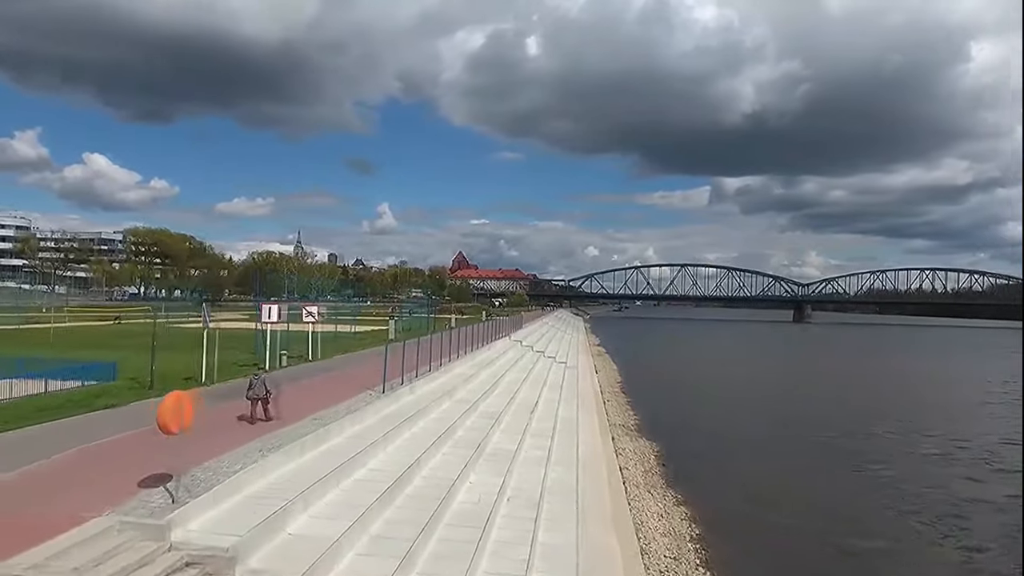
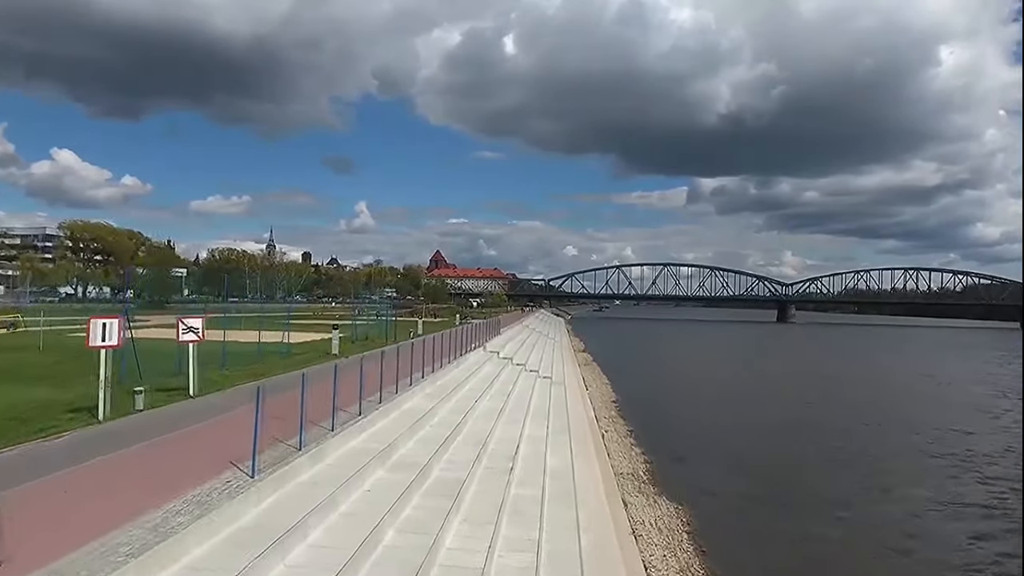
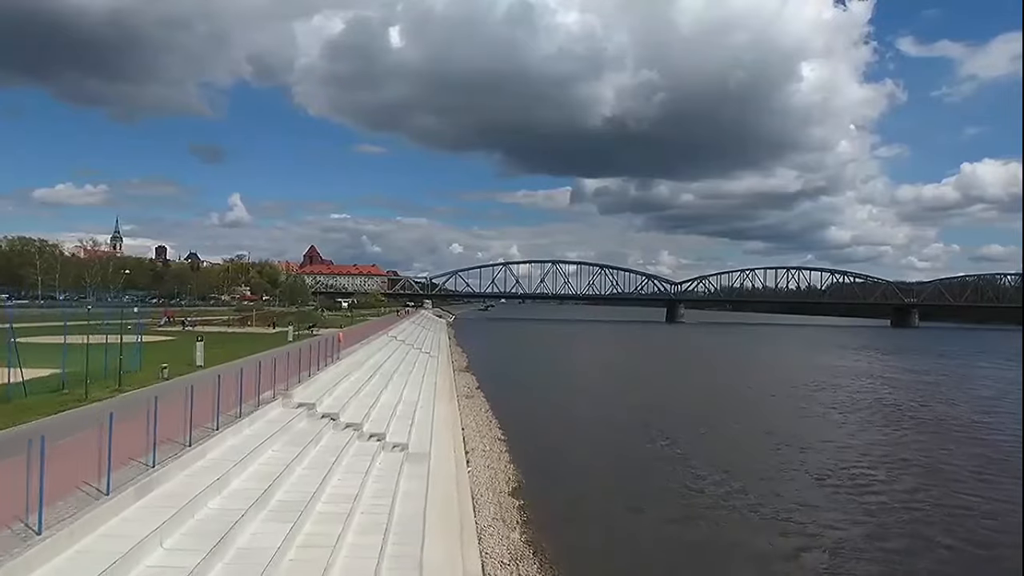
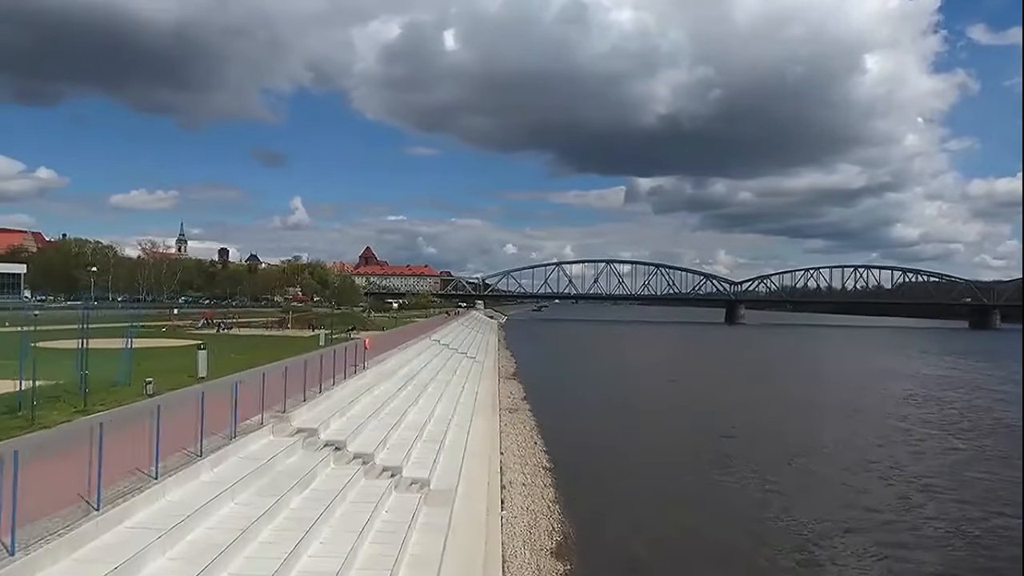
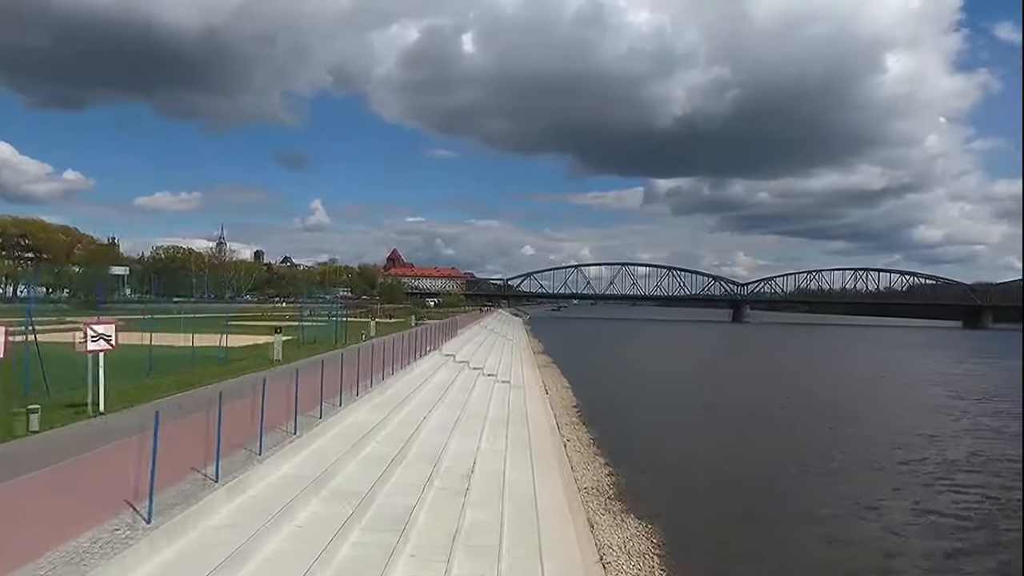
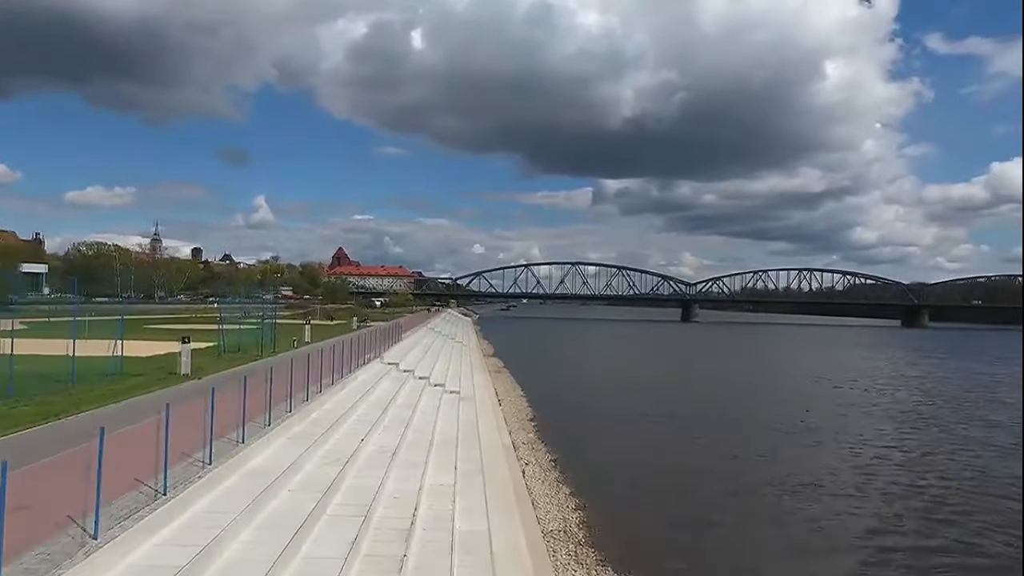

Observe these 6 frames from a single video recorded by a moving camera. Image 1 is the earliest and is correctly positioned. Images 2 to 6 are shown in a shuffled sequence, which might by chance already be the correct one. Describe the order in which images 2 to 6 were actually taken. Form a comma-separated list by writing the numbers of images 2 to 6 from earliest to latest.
2, 5, 6, 3, 4
